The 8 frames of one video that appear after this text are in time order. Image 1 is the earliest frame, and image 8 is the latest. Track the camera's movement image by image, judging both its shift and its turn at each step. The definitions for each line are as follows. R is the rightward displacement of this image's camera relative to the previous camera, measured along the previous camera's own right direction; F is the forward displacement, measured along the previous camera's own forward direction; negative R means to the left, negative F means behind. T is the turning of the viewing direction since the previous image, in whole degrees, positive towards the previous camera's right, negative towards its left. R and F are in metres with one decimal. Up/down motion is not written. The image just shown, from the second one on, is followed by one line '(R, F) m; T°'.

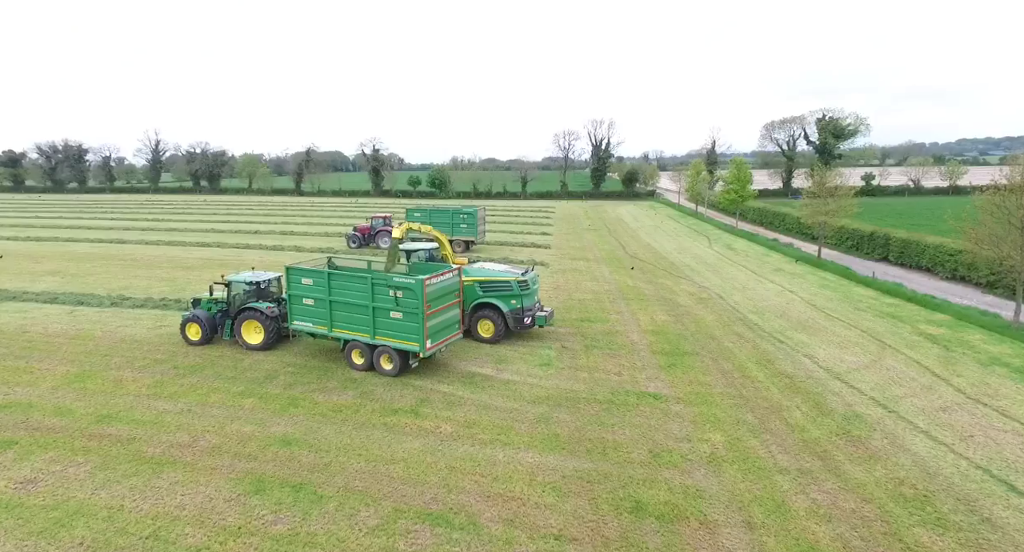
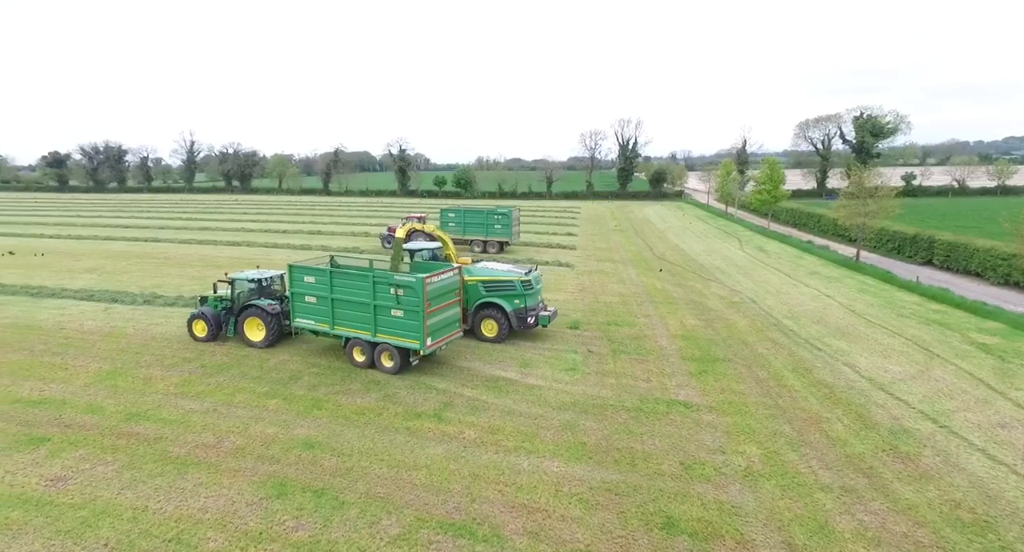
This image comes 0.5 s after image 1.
(0.0, +0.2) m; -3°
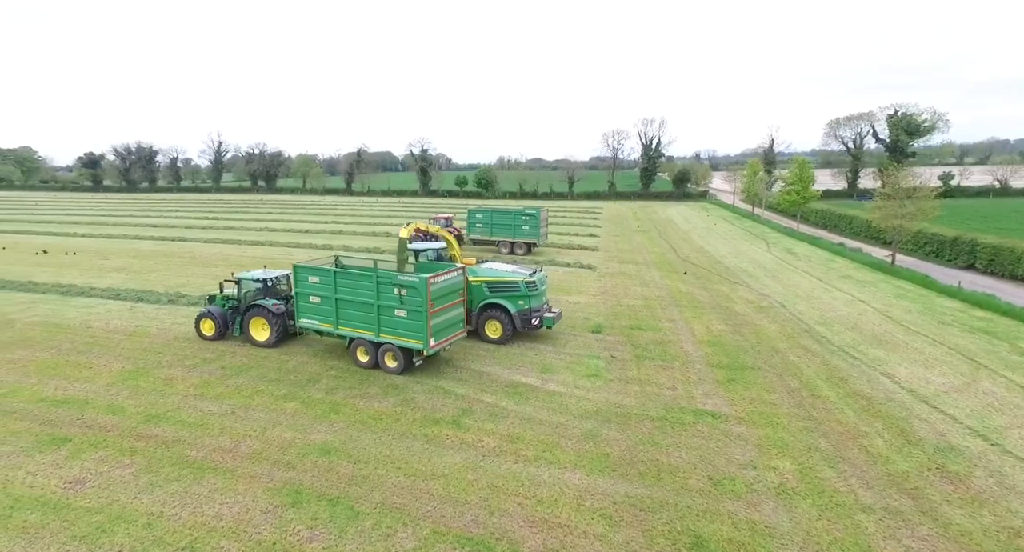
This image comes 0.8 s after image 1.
(0.0, +0.2) m; -2°
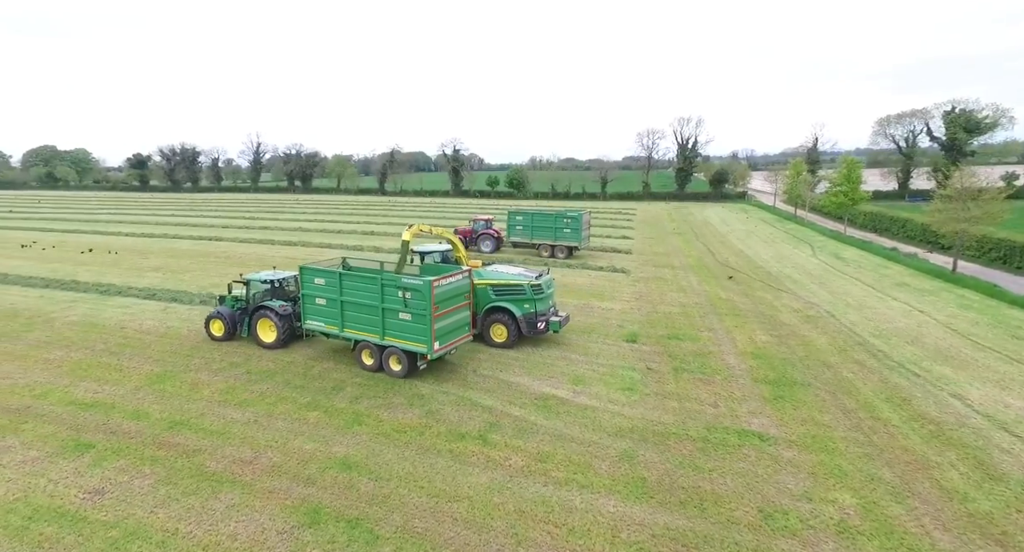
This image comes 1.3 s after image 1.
(0.0, +0.4) m; -3°
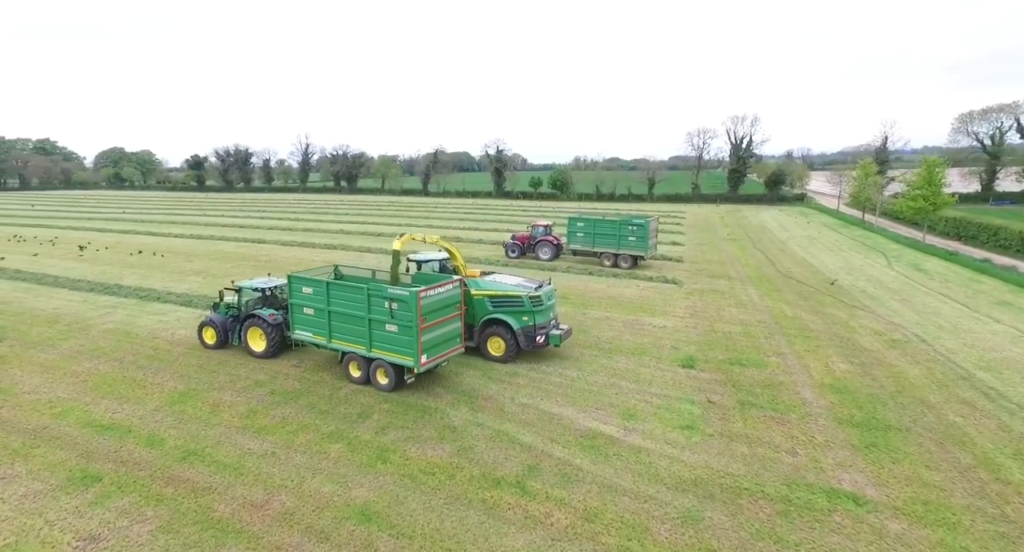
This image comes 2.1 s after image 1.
(-0.1, +1.0) m; -5°
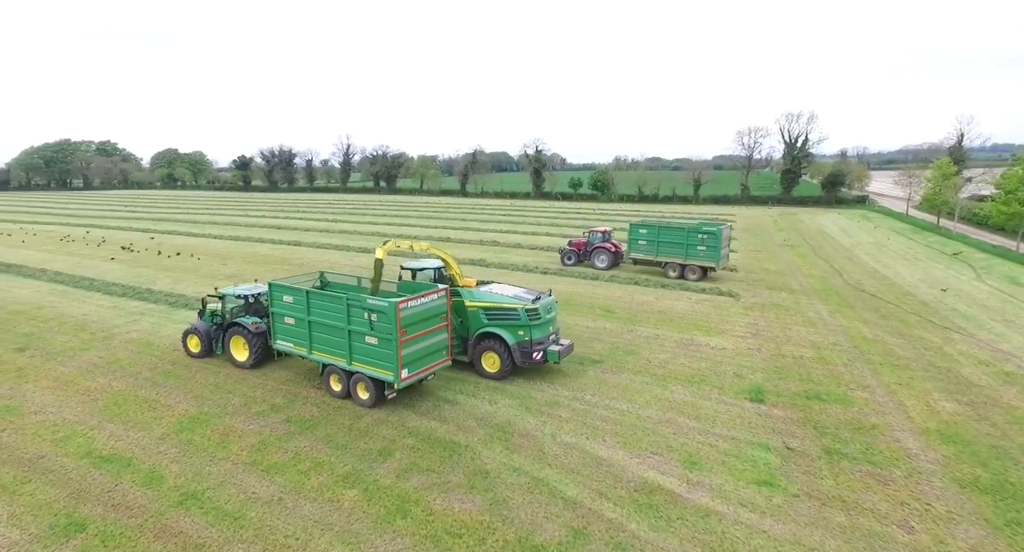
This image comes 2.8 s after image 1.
(-0.1, +1.1) m; -4°
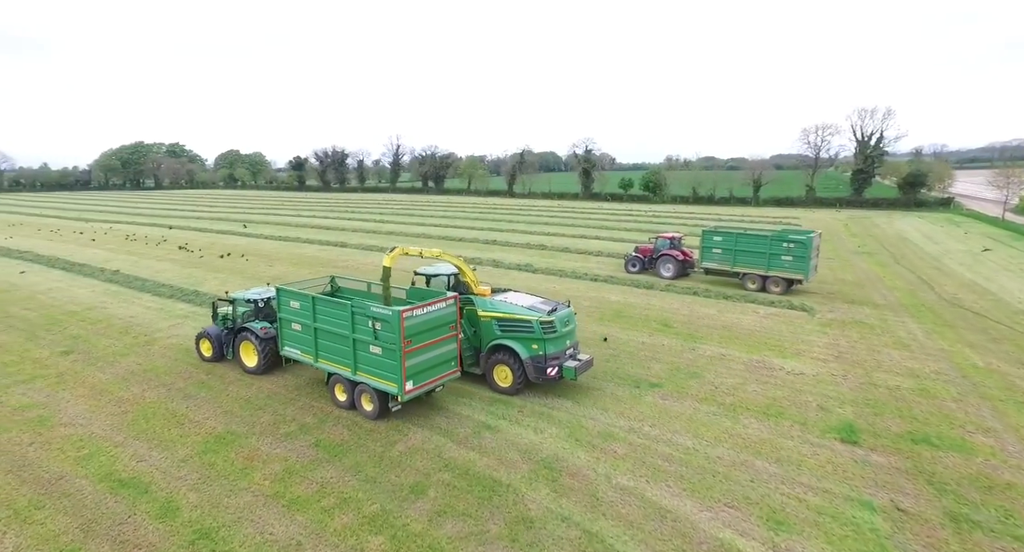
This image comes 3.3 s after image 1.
(-0.1, +0.9) m; -5°
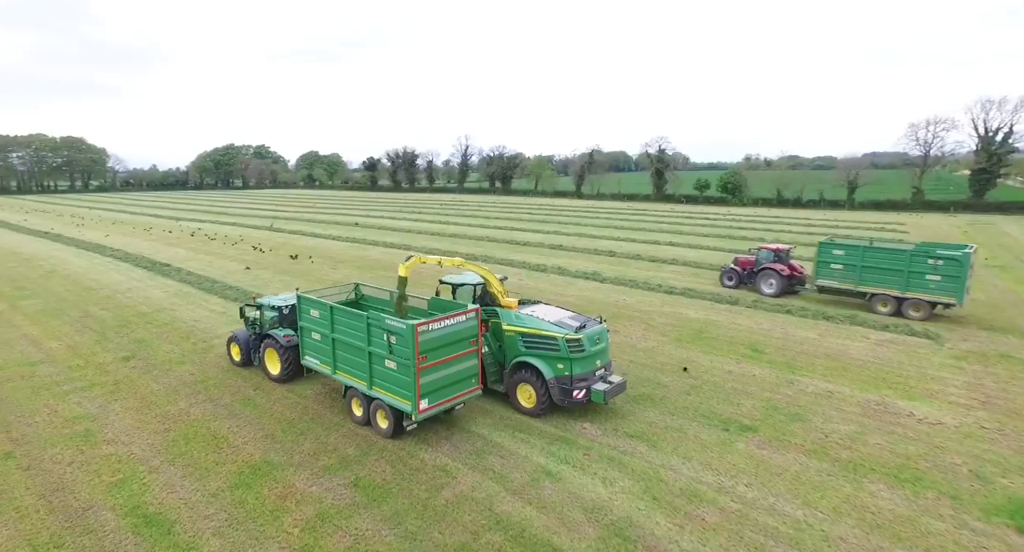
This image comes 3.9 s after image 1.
(-0.1, +1.1) m; -7°
